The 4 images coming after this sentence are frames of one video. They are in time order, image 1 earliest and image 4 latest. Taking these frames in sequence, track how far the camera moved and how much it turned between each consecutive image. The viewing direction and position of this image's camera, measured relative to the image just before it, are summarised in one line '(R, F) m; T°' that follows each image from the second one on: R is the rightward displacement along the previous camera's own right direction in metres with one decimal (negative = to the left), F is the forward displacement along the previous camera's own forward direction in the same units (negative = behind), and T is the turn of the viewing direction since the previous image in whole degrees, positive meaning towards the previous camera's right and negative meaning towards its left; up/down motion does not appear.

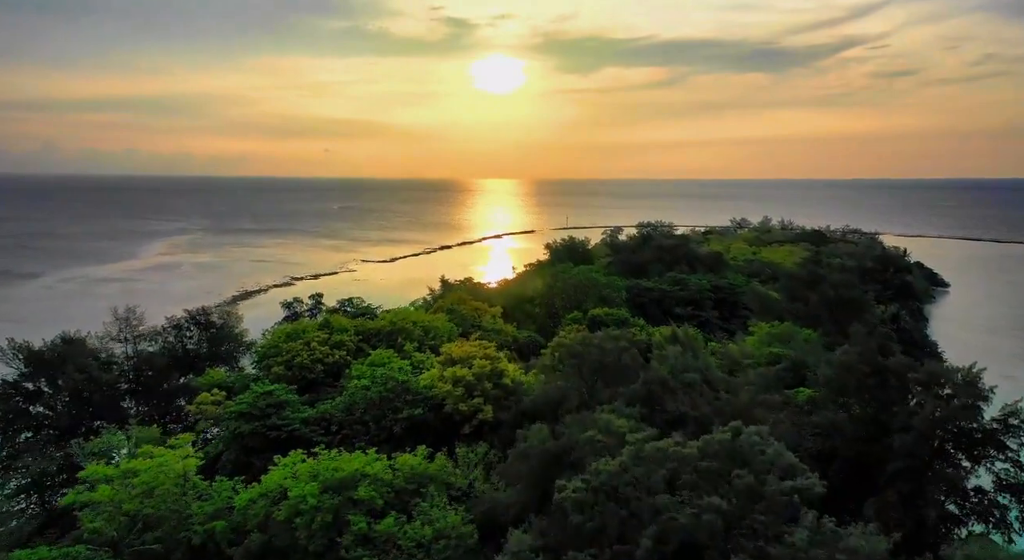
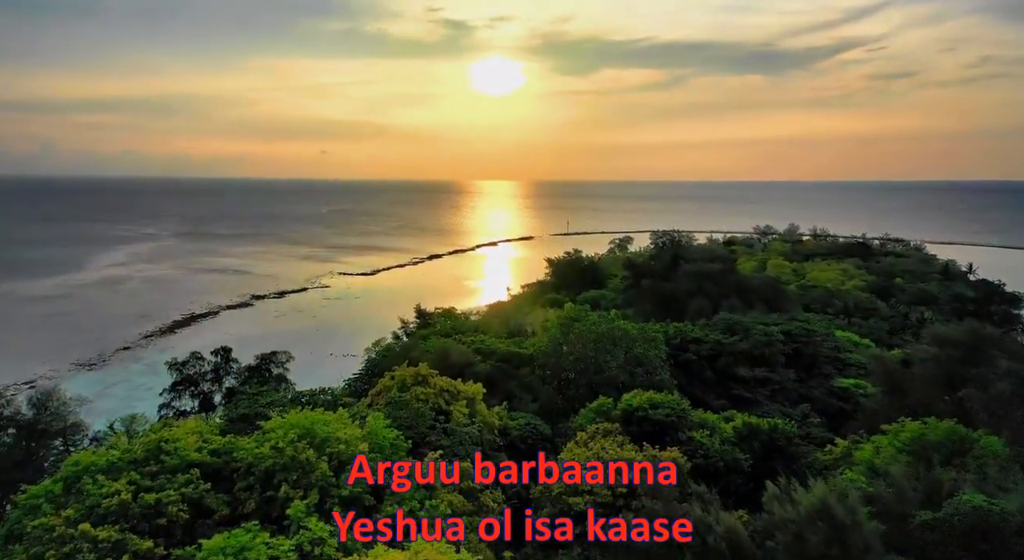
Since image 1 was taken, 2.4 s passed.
(+0.2, +7.5) m; 0°
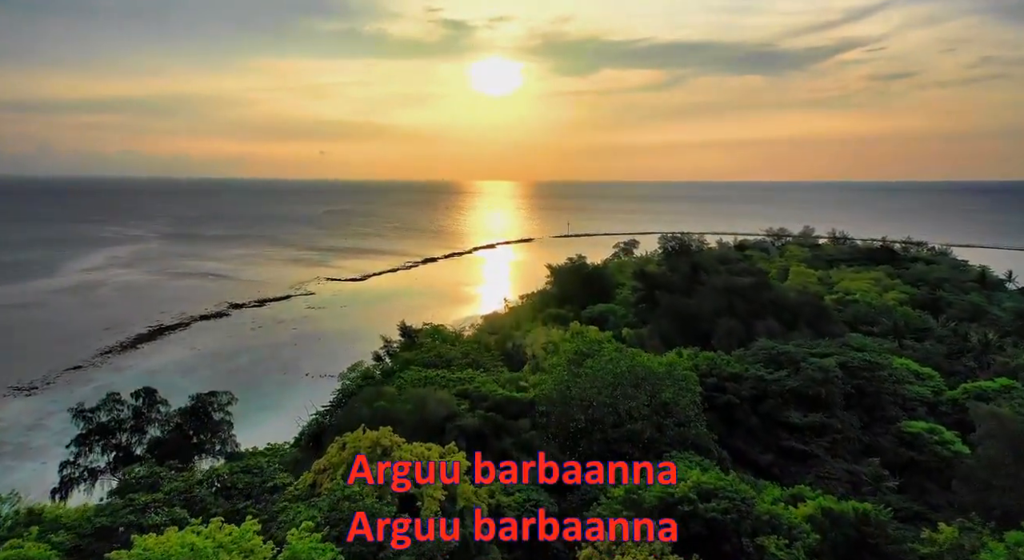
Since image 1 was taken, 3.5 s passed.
(+0.1, +3.5) m; 0°
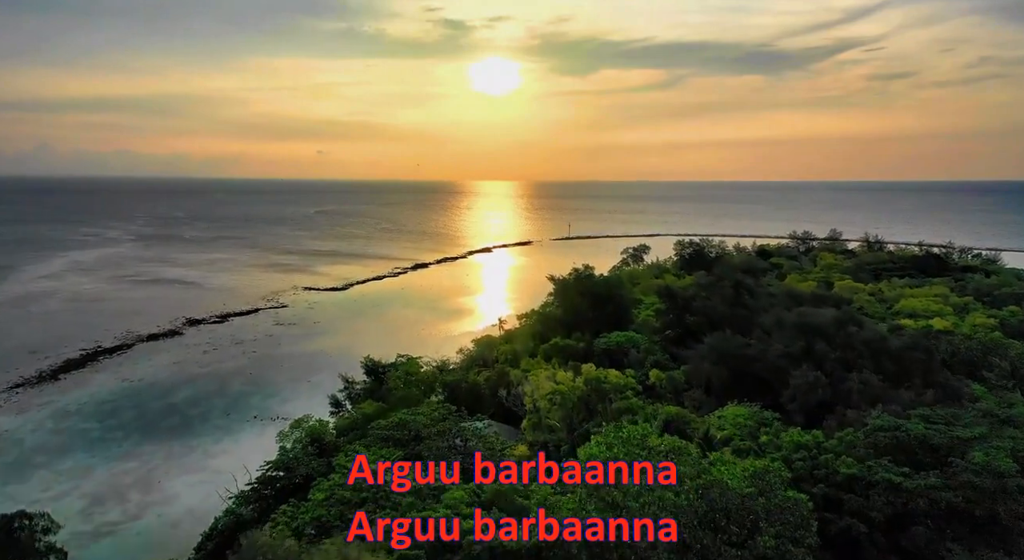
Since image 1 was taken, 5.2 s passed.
(+0.1, +5.5) m; 0°
